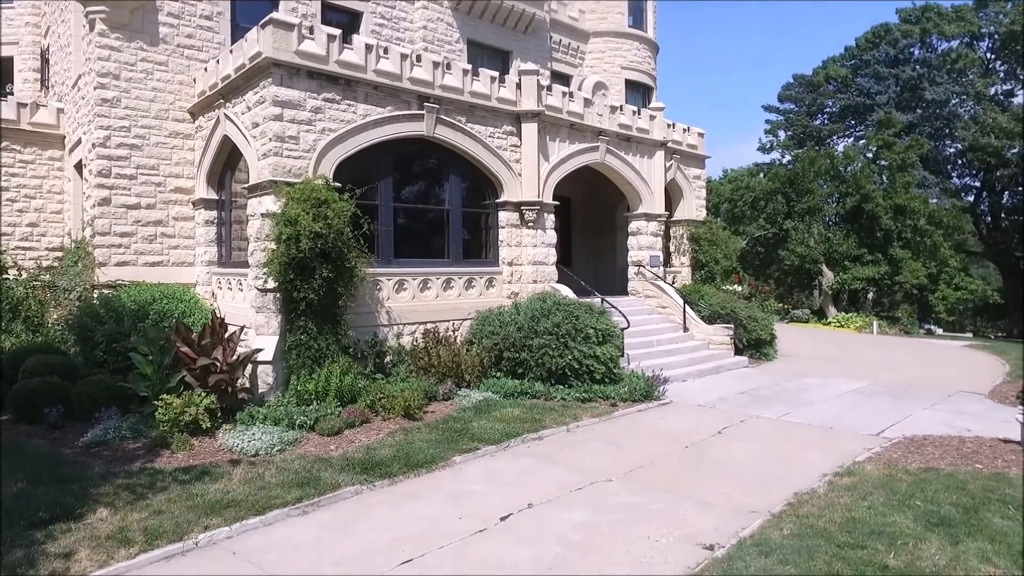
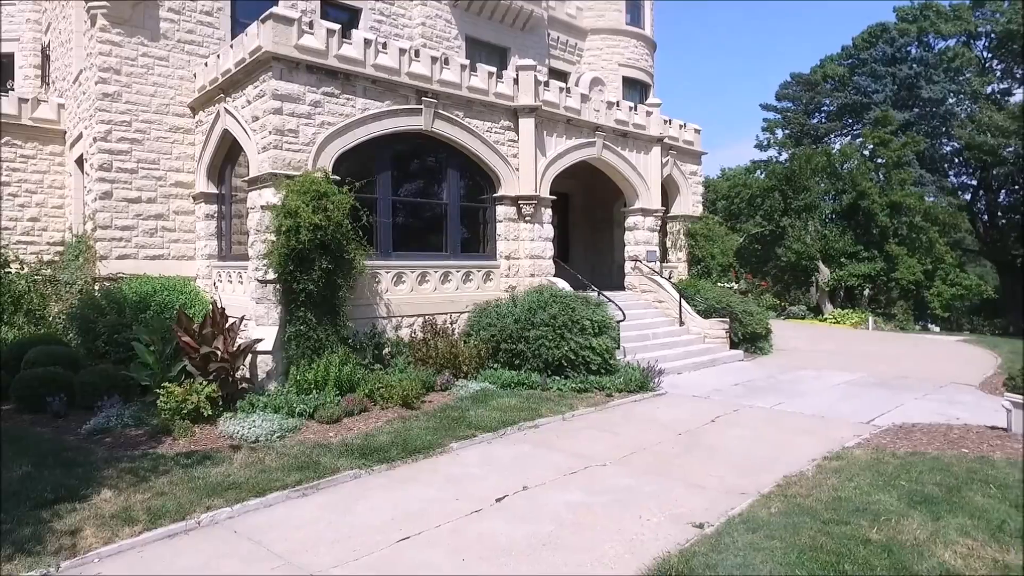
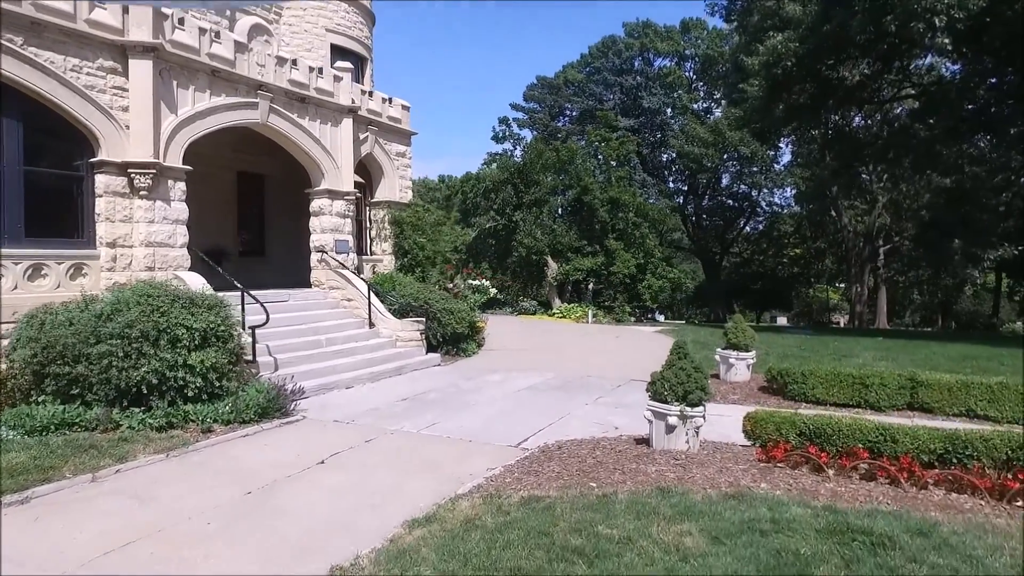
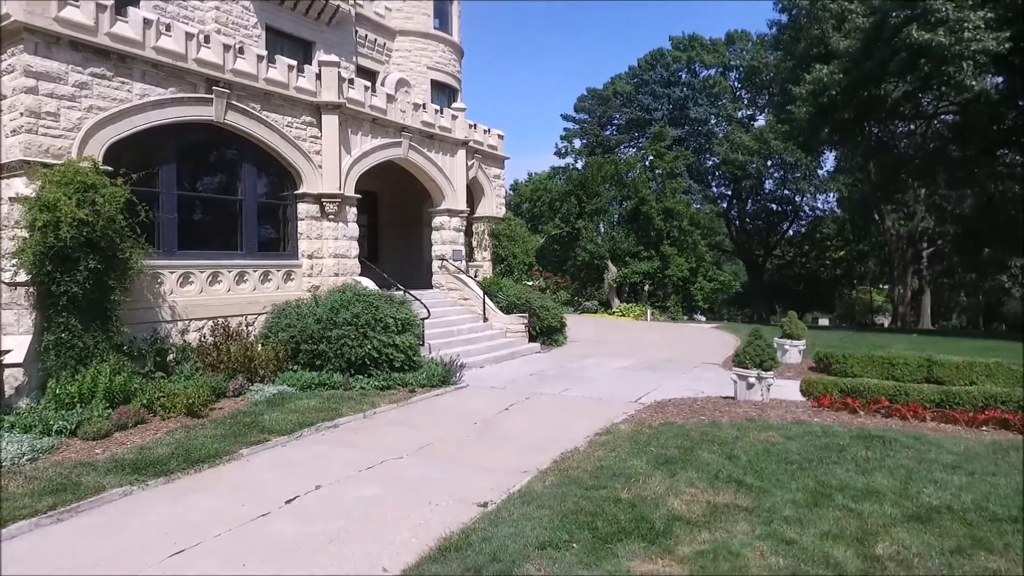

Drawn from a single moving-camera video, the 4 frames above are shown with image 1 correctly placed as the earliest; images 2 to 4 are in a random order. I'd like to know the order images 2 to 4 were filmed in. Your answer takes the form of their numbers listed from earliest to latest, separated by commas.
2, 4, 3
